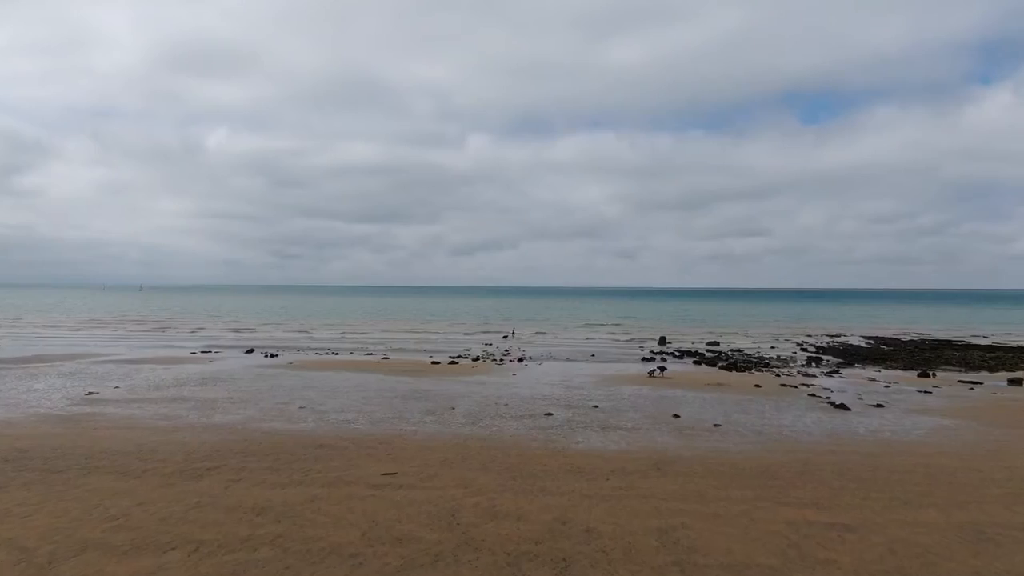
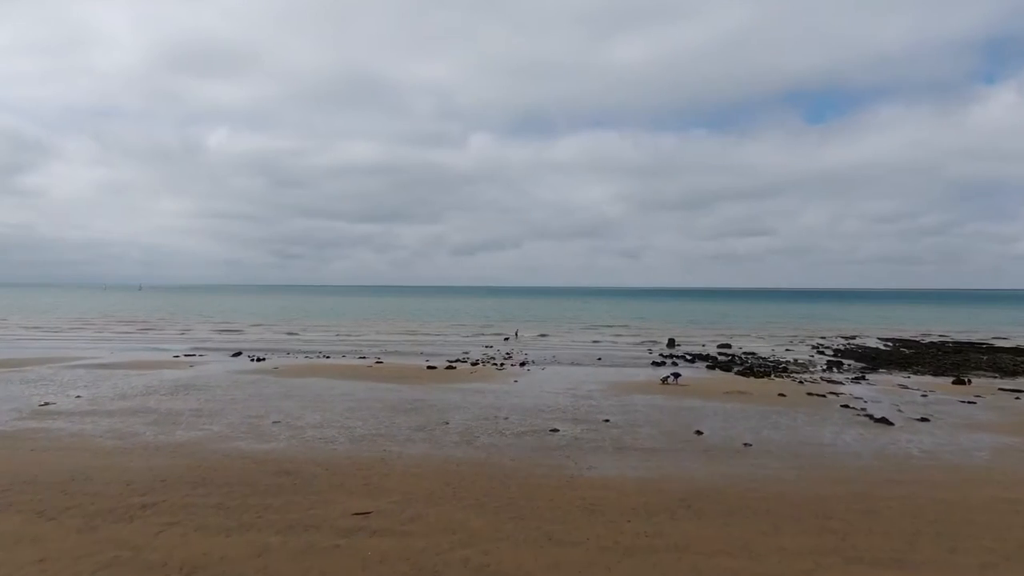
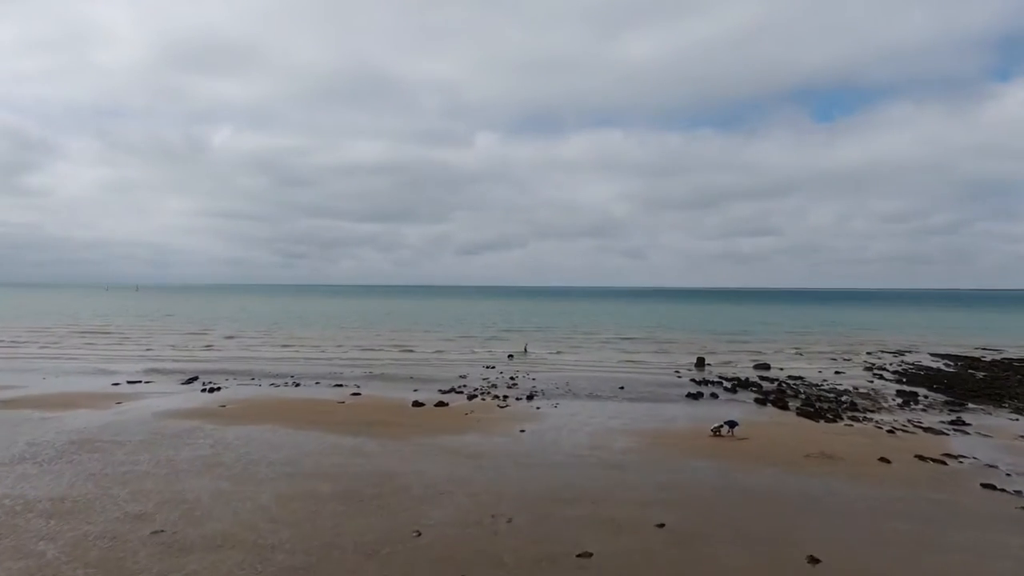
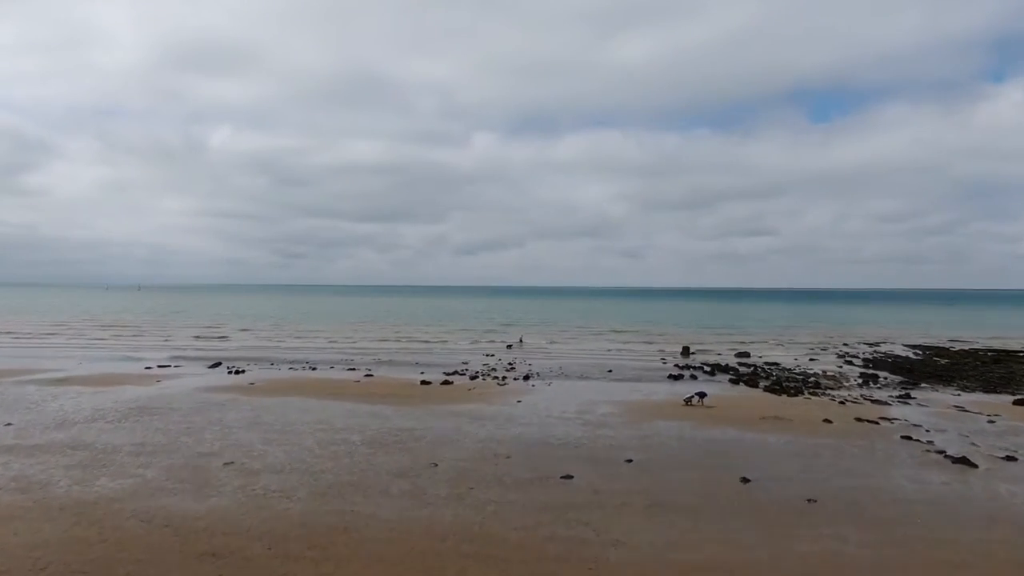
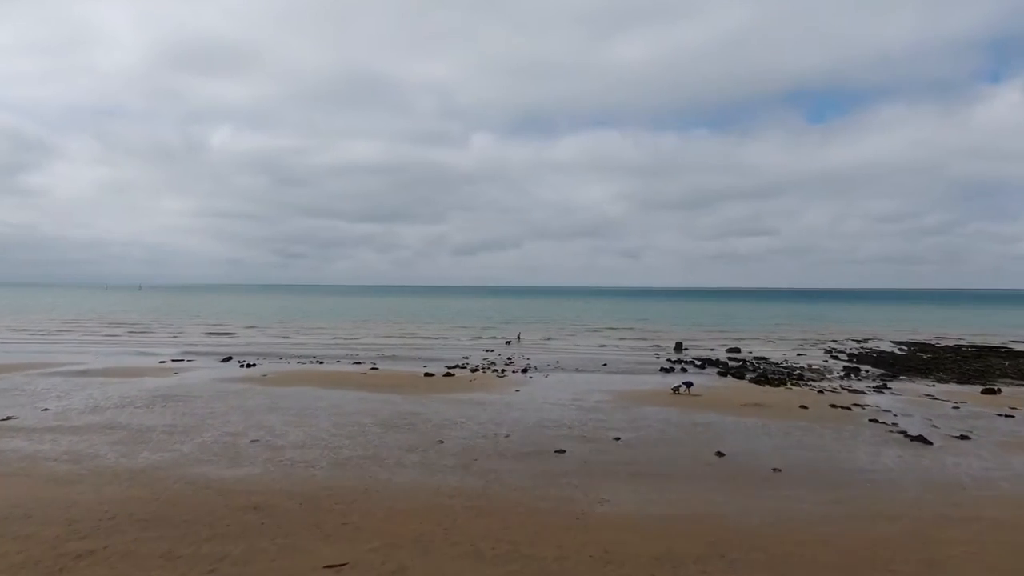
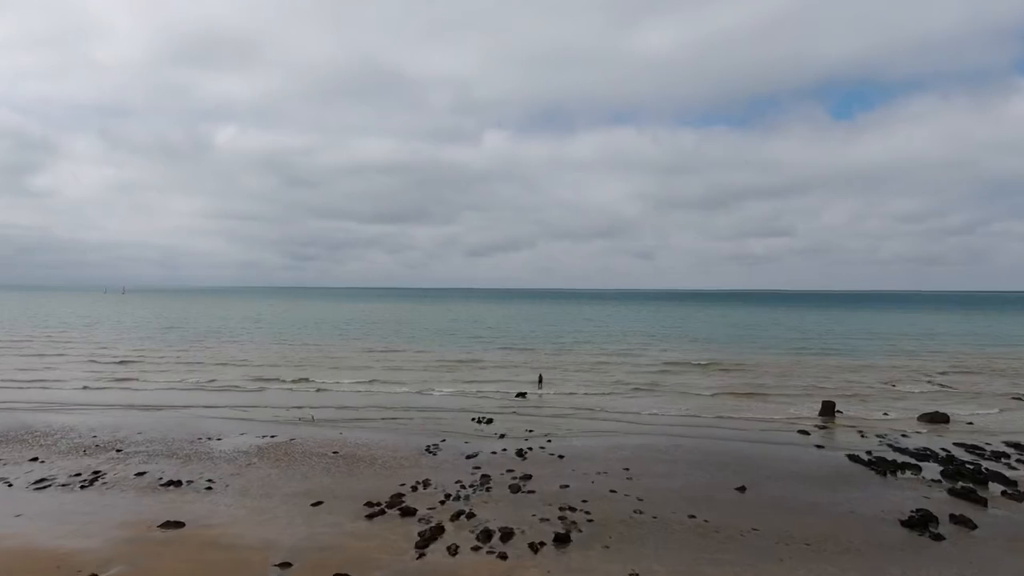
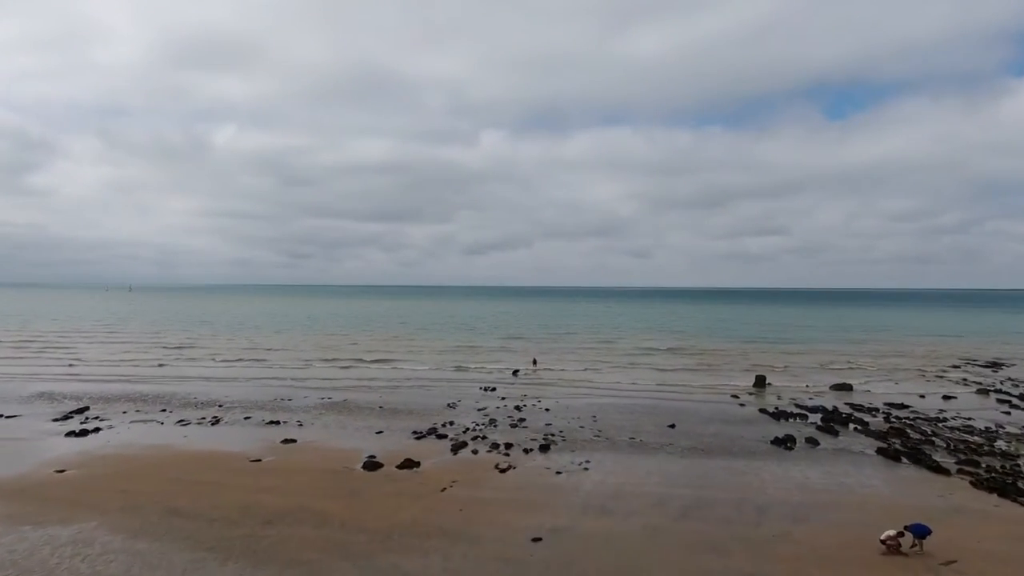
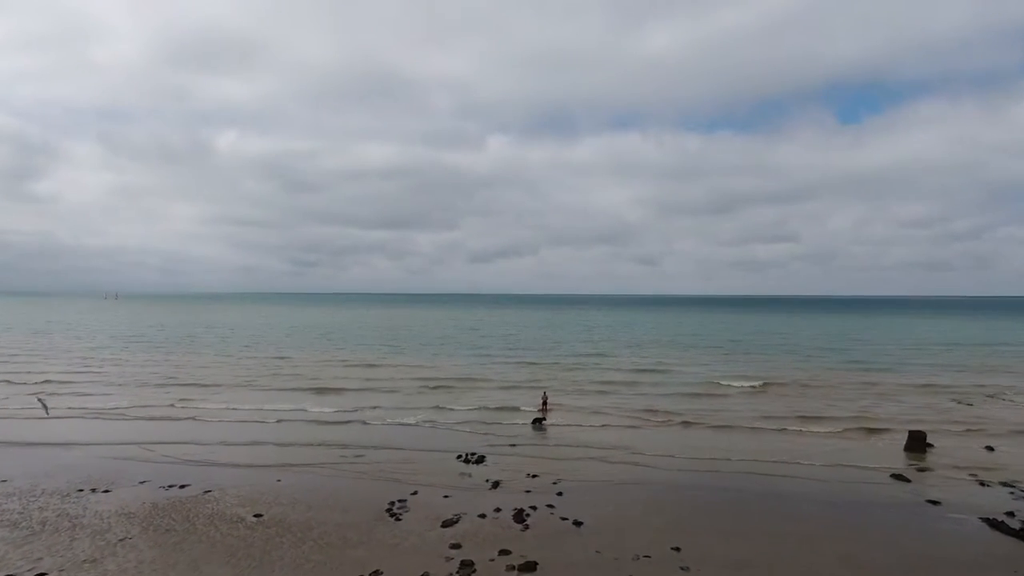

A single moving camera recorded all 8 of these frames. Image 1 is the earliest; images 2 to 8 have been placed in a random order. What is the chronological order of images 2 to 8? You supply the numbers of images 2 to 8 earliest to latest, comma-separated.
2, 5, 4, 3, 7, 6, 8
